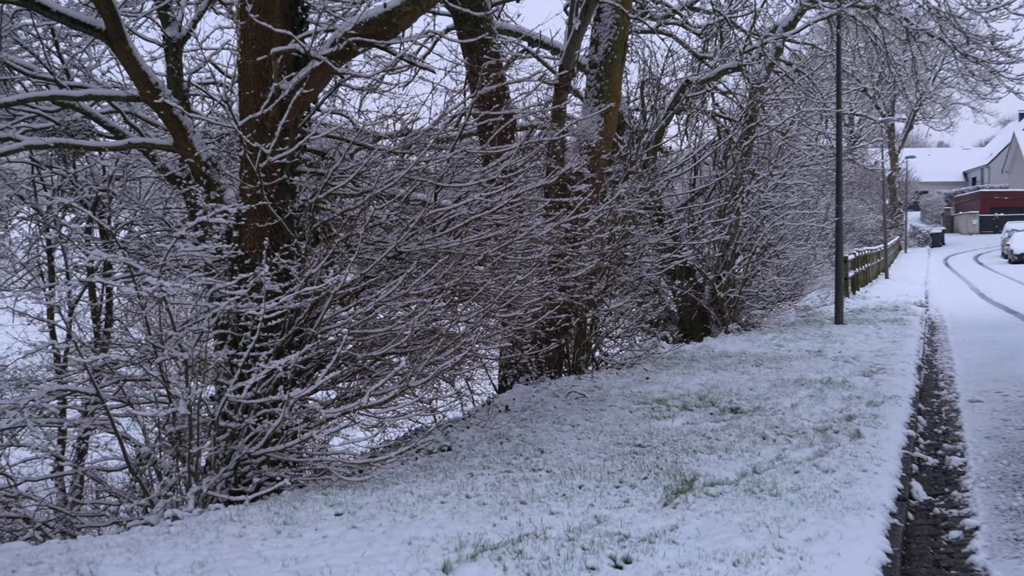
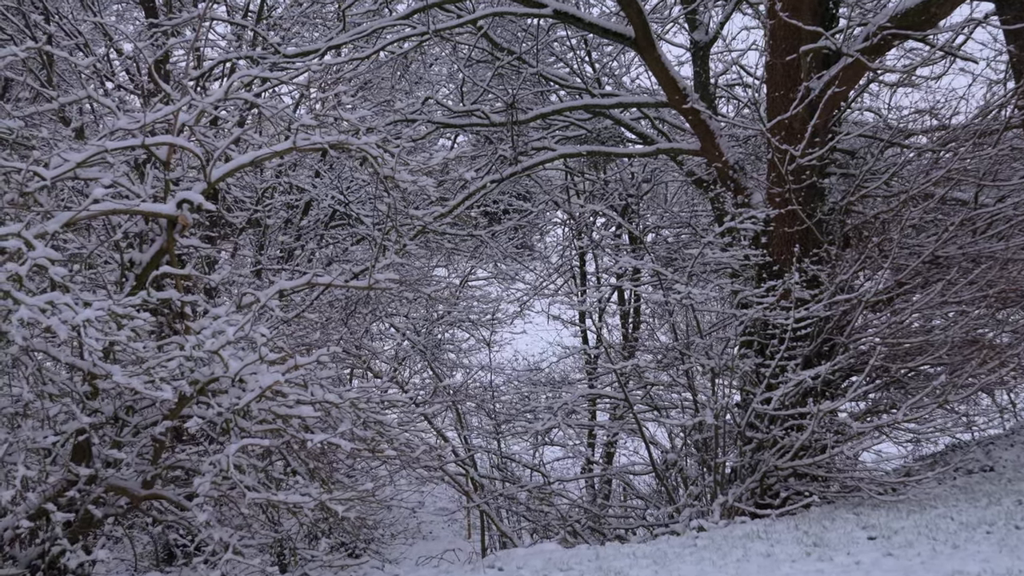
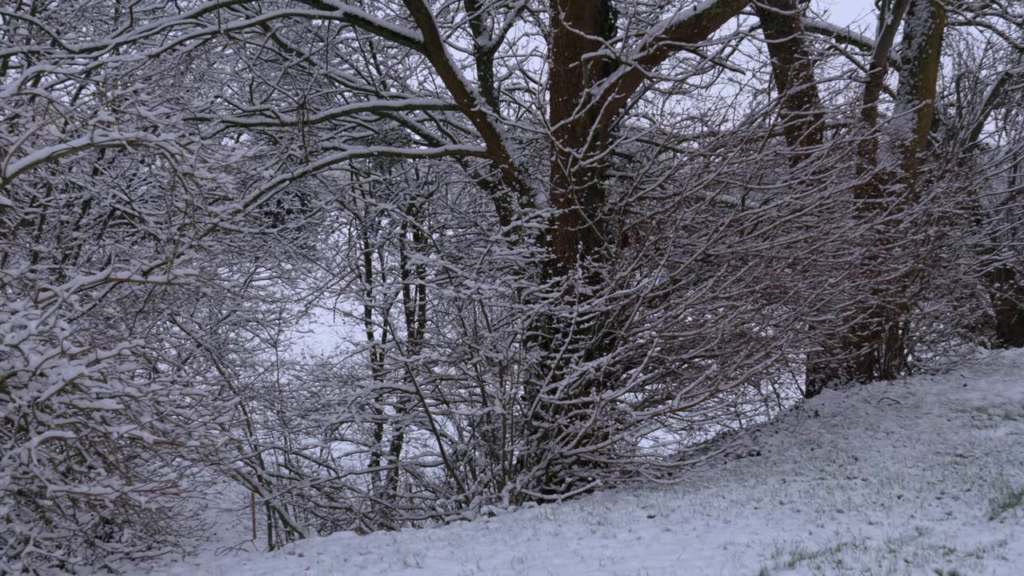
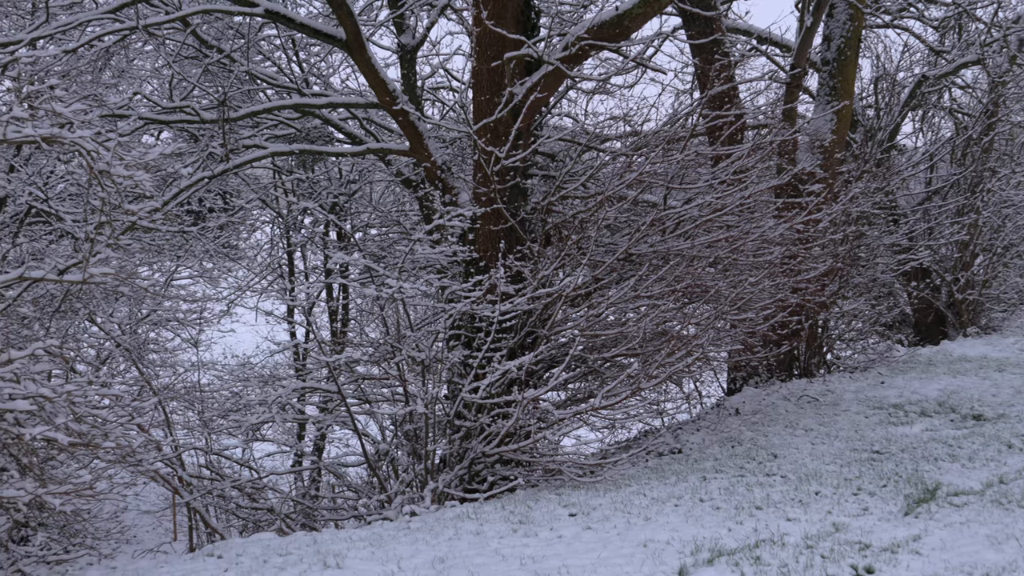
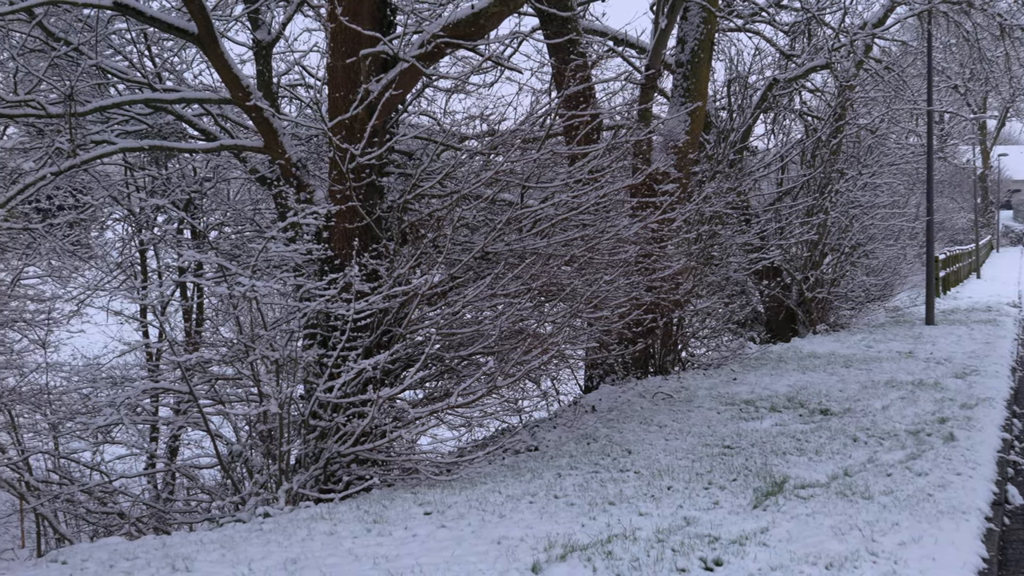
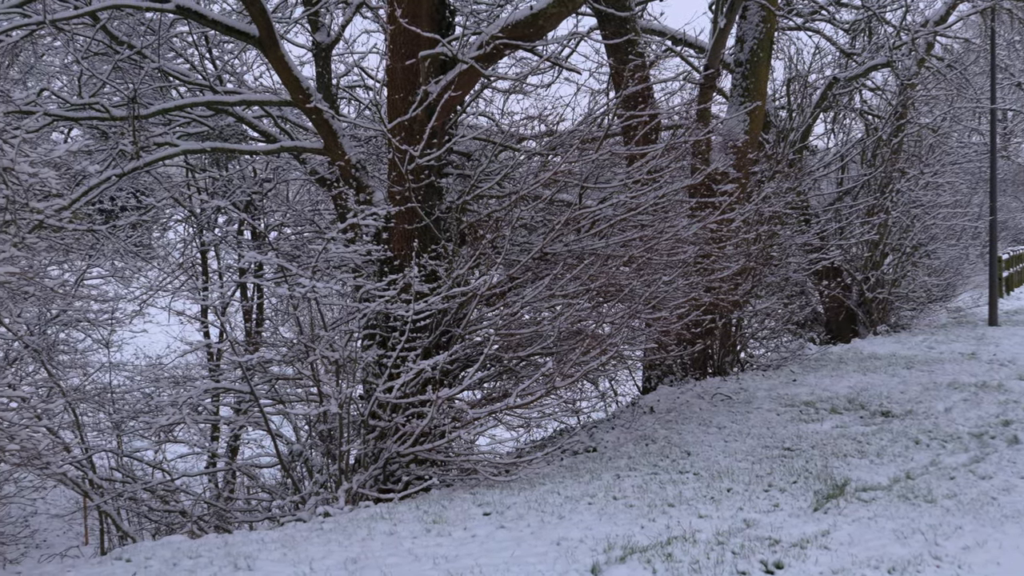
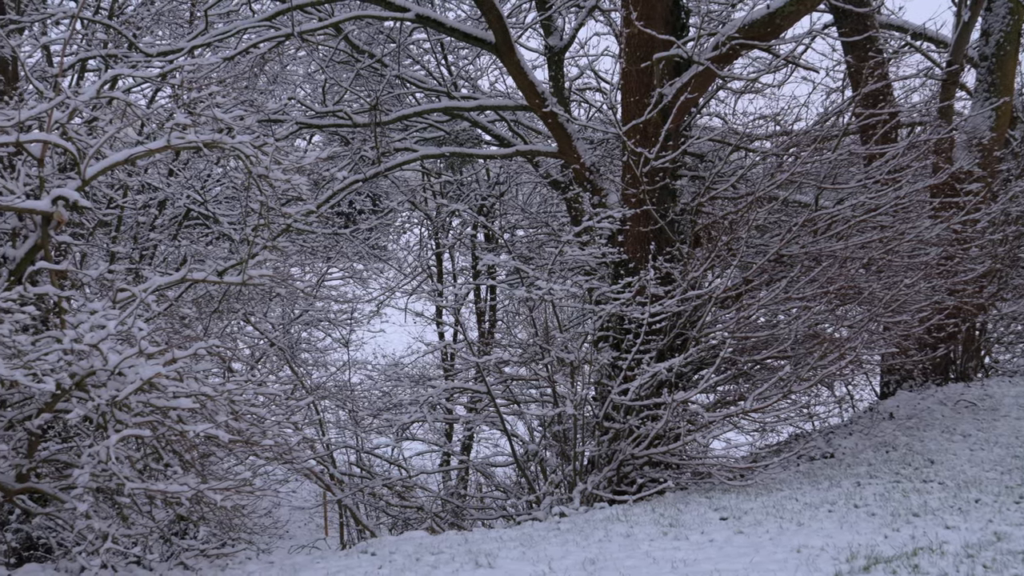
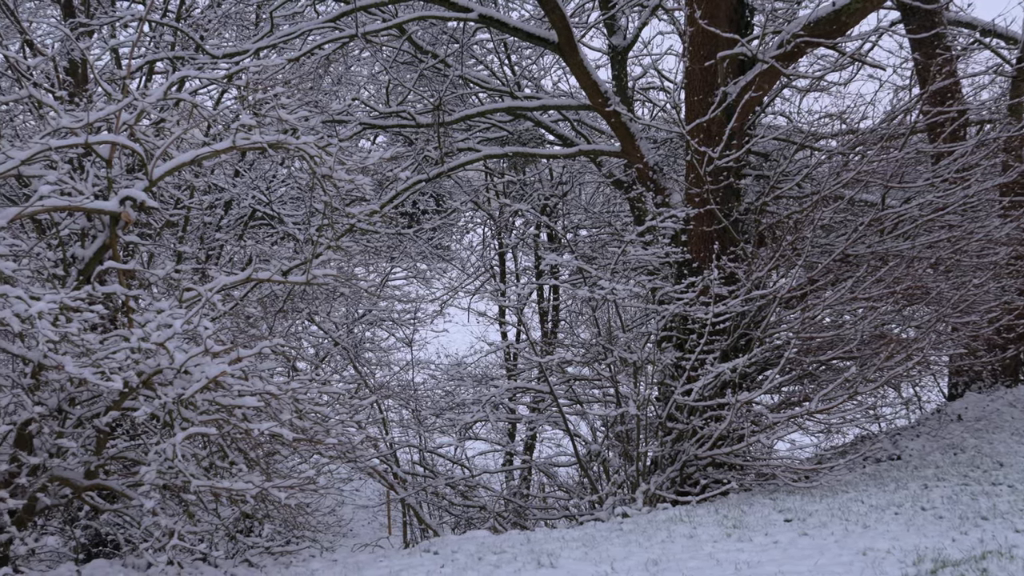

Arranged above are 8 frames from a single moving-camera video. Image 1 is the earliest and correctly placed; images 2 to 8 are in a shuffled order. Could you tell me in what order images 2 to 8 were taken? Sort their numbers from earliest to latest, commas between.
5, 6, 4, 3, 7, 8, 2
